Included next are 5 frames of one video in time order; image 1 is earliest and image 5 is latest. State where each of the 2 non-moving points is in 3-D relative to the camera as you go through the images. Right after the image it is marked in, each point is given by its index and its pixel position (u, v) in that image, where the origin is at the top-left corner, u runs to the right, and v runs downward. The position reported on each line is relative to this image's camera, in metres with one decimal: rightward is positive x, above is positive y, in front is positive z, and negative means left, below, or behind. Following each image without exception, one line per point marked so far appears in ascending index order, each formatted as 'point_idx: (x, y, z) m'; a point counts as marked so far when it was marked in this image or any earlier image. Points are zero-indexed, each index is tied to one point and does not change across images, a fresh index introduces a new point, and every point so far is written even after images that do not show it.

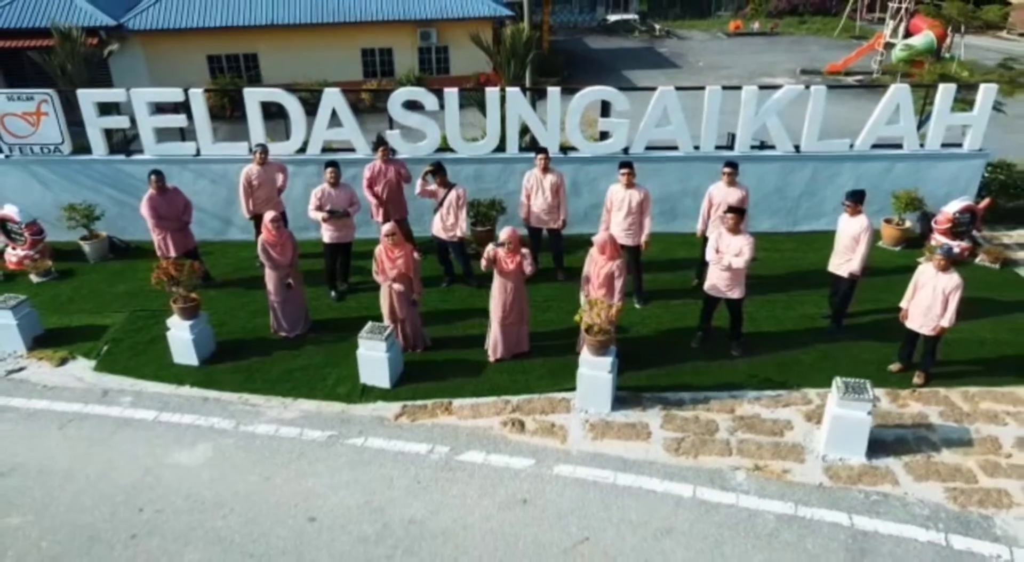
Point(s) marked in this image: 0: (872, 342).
0: (+3.4, -0.6, +7.7) m
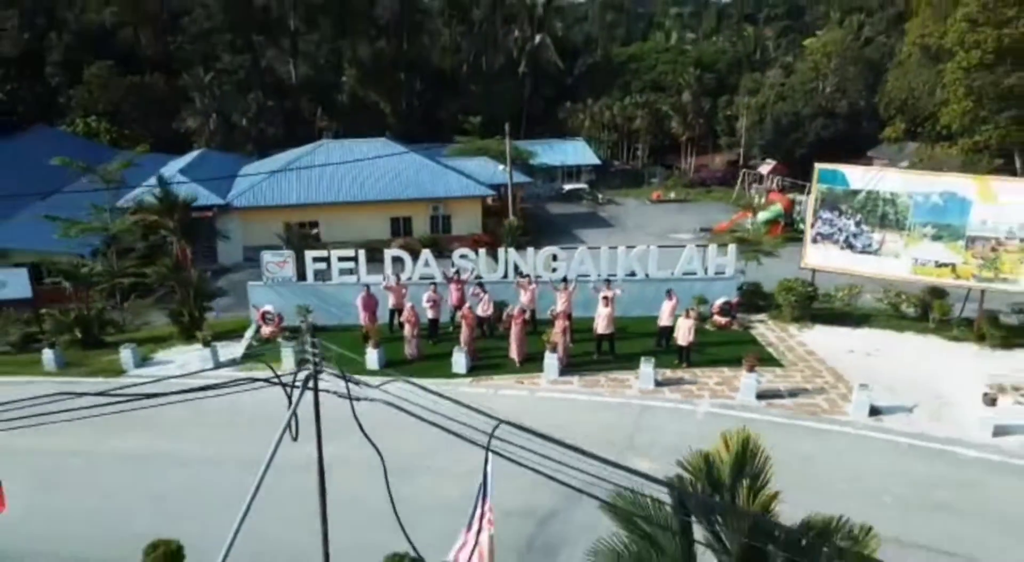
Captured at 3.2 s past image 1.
0: (+3.5, -1.6, +17.9) m
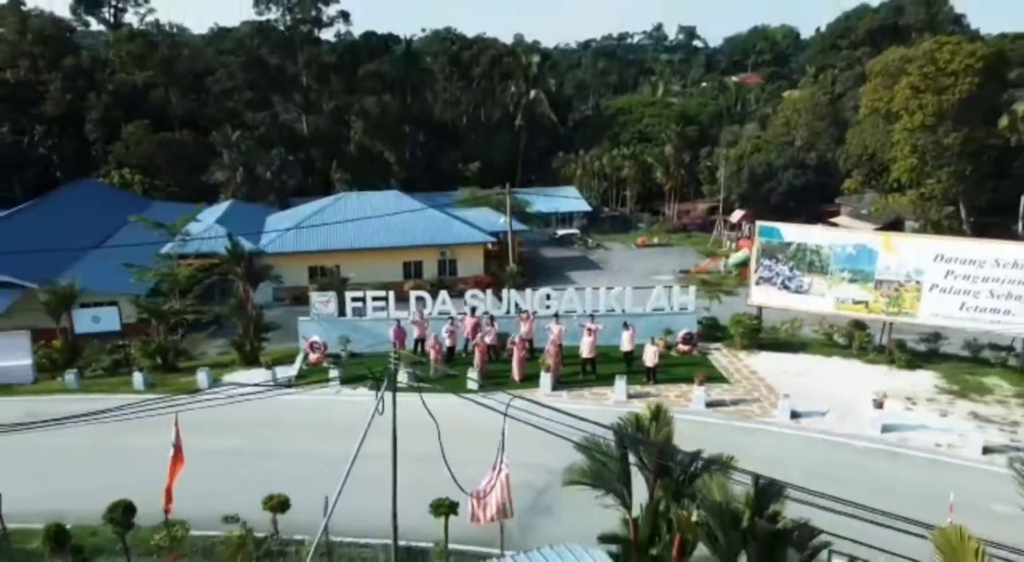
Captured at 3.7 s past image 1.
0: (+3.5, -2.6, +22.3) m
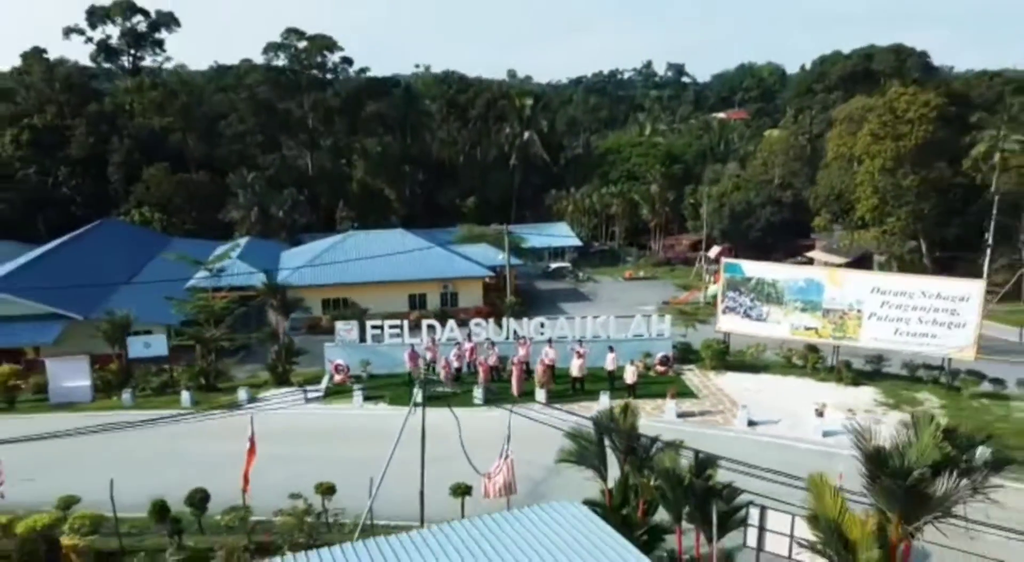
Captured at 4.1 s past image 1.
0: (+3.5, -3.5, +25.9) m
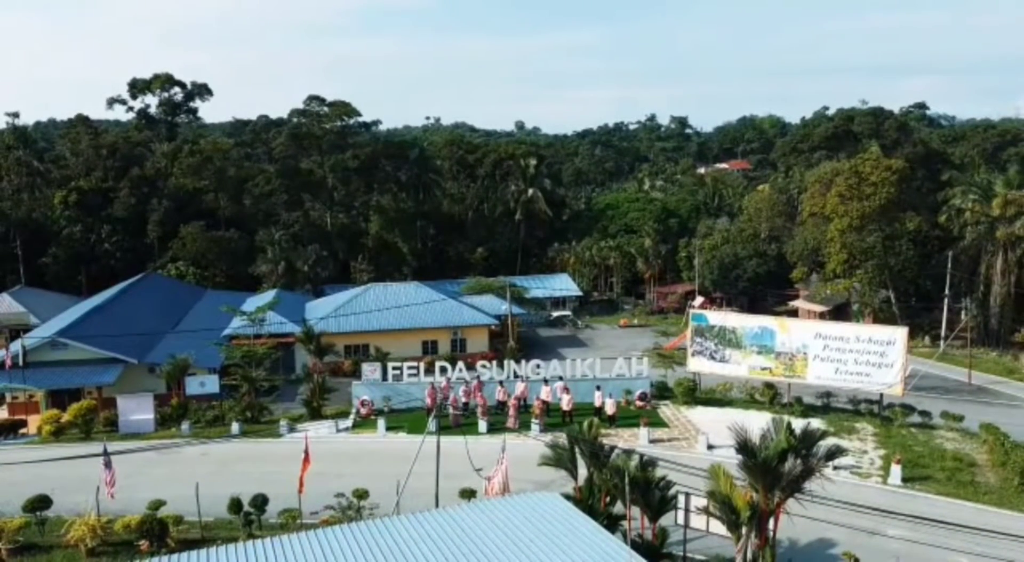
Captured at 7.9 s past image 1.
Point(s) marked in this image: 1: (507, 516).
0: (+3.5, -5.3, +30.5) m
1: (-0.2, -4.8, +17.1) m
